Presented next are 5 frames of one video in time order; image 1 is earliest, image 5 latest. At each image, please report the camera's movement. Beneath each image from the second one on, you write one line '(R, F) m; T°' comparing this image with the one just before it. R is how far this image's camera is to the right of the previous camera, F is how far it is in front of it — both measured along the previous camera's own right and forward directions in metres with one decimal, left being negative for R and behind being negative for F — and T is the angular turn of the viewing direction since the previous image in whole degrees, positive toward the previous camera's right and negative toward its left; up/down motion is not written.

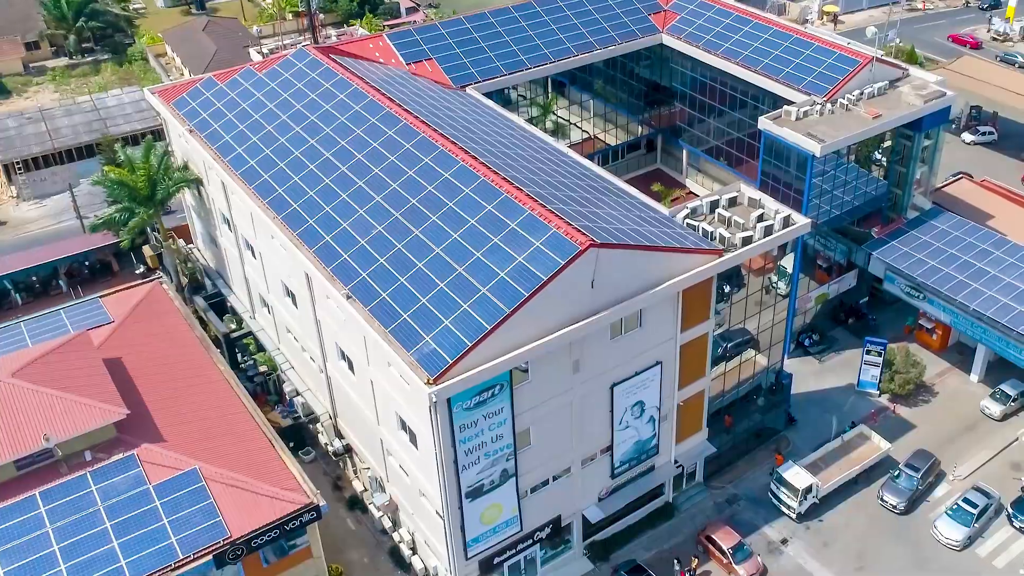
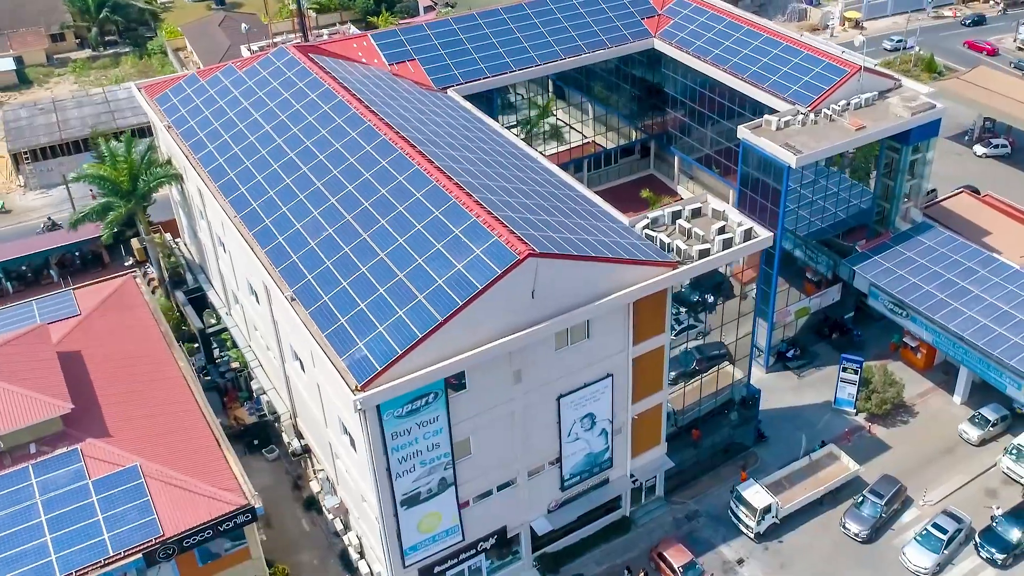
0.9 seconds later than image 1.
(+3.5, +0.6) m; -2°
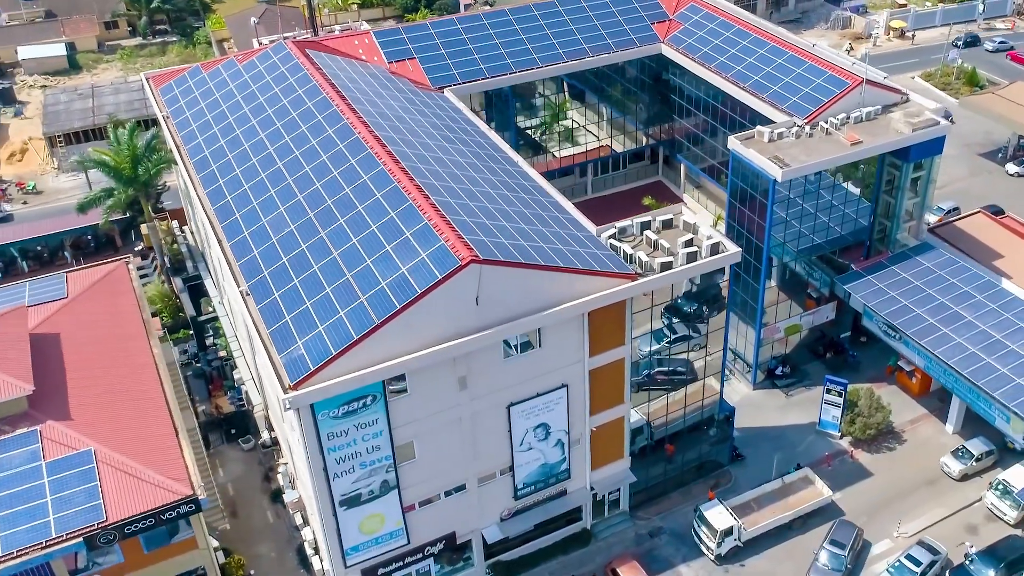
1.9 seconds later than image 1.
(+4.0, +0.5) m; -4°
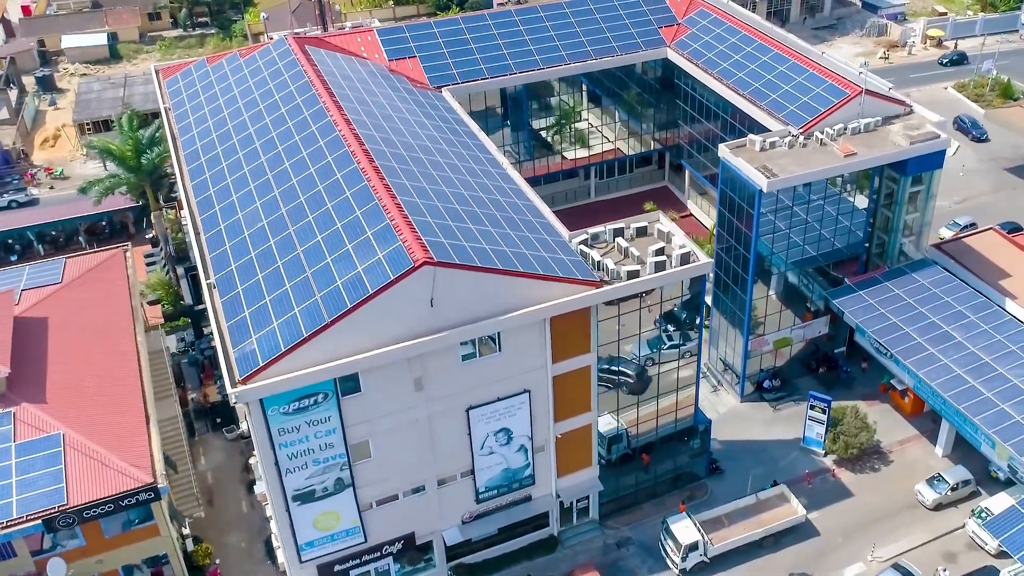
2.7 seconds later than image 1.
(+3.3, +0.3) m; -3°
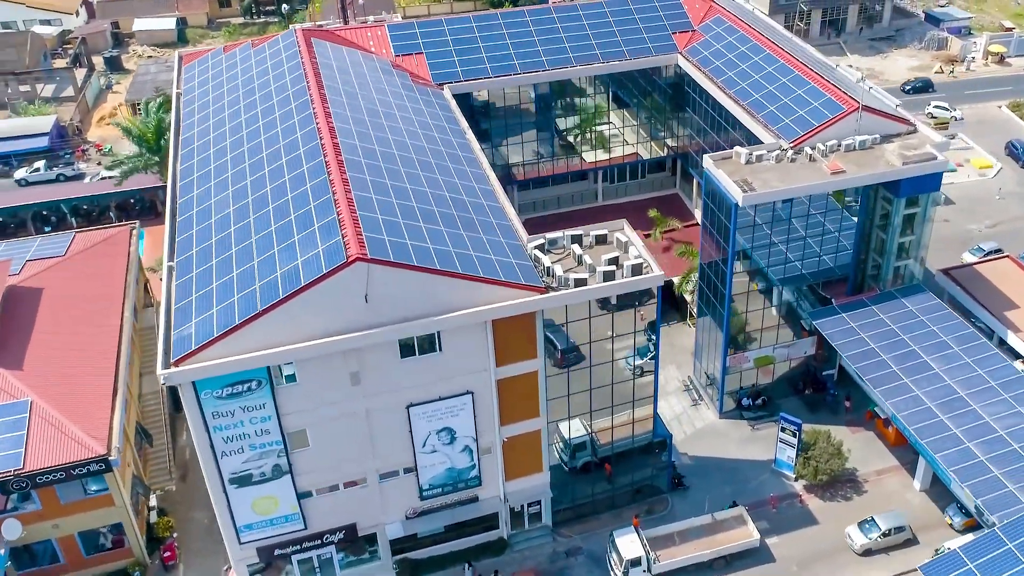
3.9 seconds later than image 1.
(+5.1, +0.2) m; -5°
